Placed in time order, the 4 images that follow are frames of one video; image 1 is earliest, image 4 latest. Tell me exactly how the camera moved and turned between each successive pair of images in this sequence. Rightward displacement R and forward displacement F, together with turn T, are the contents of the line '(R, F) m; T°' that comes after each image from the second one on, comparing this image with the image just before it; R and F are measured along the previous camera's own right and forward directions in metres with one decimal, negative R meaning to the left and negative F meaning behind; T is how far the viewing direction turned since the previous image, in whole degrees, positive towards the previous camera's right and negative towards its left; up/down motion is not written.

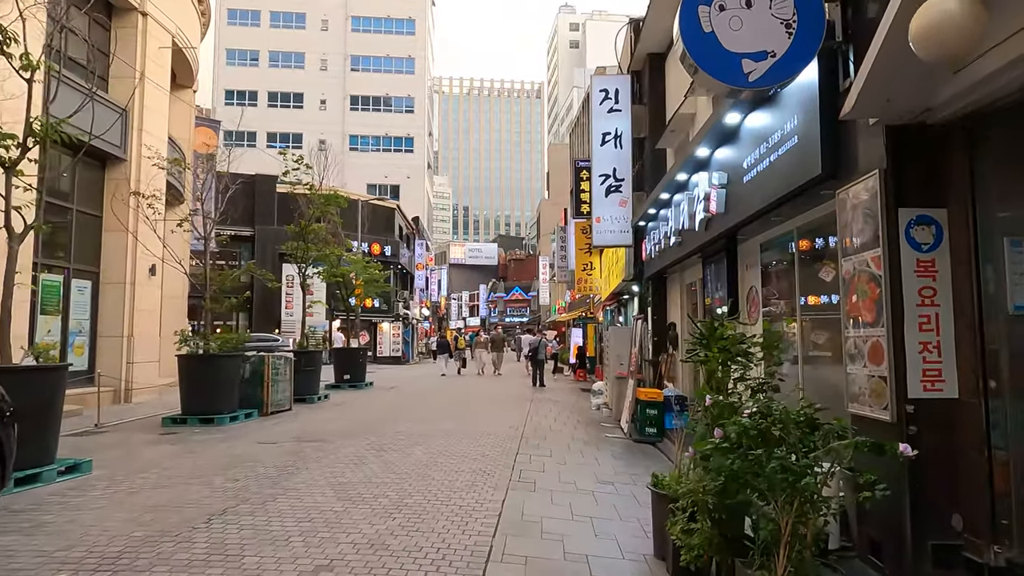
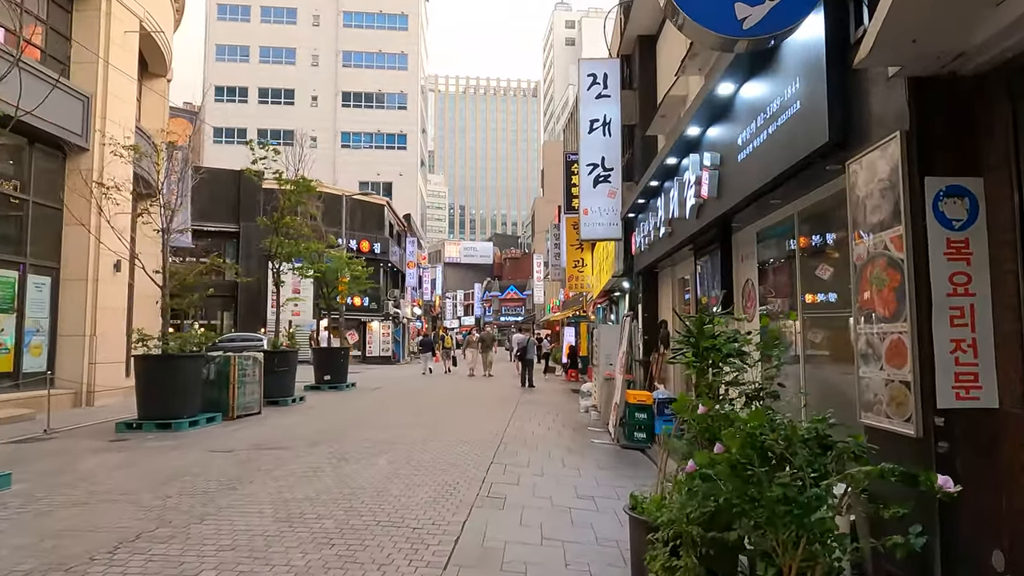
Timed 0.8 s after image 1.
(+0.3, +0.7) m; 0°
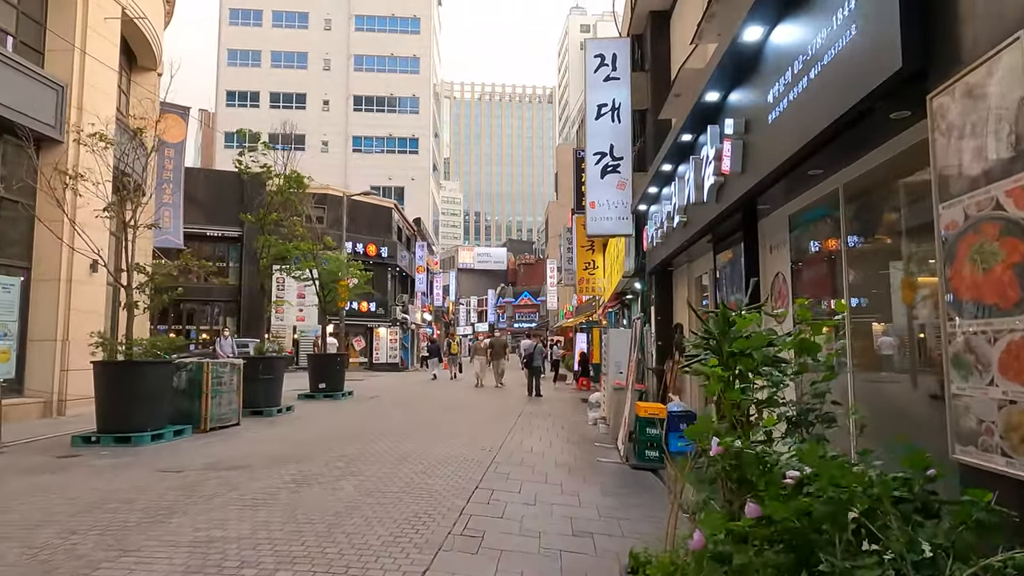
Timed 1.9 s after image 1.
(+0.3, +1.1) m; -1°
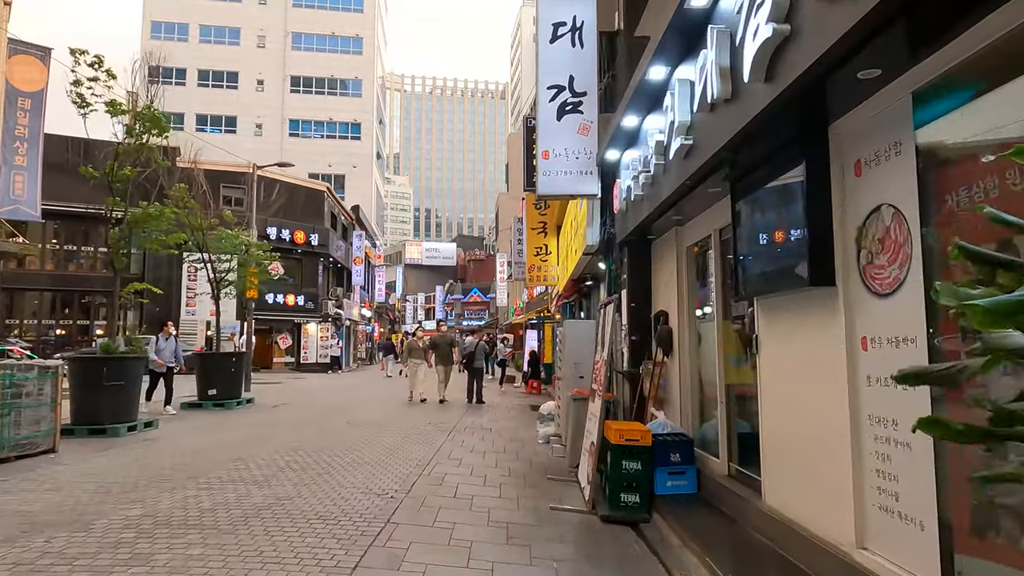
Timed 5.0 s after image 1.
(+0.3, +2.8) m; +4°
